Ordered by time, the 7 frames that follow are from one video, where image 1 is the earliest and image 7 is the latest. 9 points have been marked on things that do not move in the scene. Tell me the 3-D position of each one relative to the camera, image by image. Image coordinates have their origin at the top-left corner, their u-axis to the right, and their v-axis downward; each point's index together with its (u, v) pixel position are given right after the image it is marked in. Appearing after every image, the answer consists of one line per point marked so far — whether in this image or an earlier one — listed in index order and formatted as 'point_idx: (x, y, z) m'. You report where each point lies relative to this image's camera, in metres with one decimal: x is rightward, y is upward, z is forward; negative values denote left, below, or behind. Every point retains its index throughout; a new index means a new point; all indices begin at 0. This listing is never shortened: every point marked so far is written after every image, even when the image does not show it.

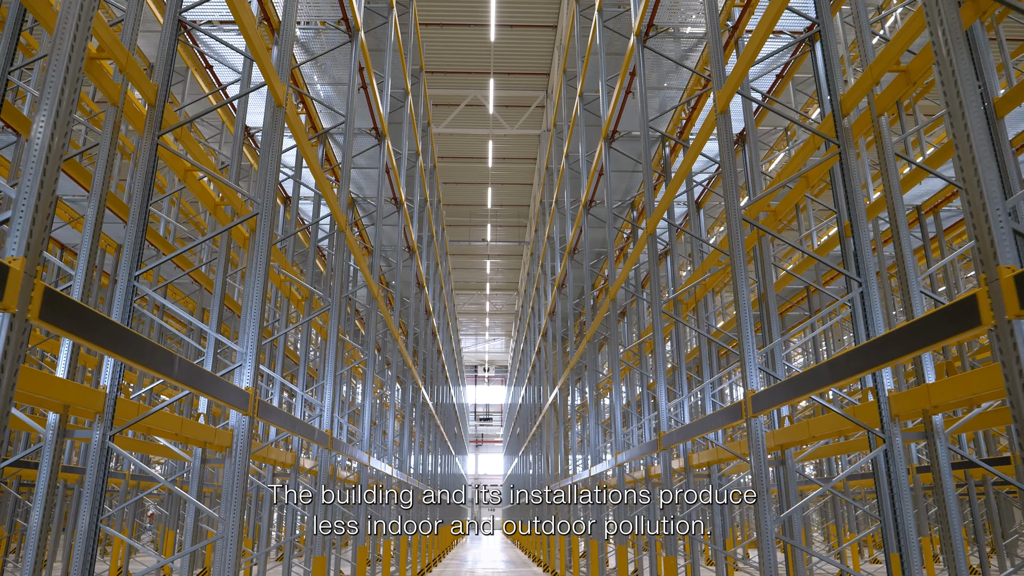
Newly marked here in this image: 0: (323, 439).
0: (-3.0, -2.3, +11.9) m
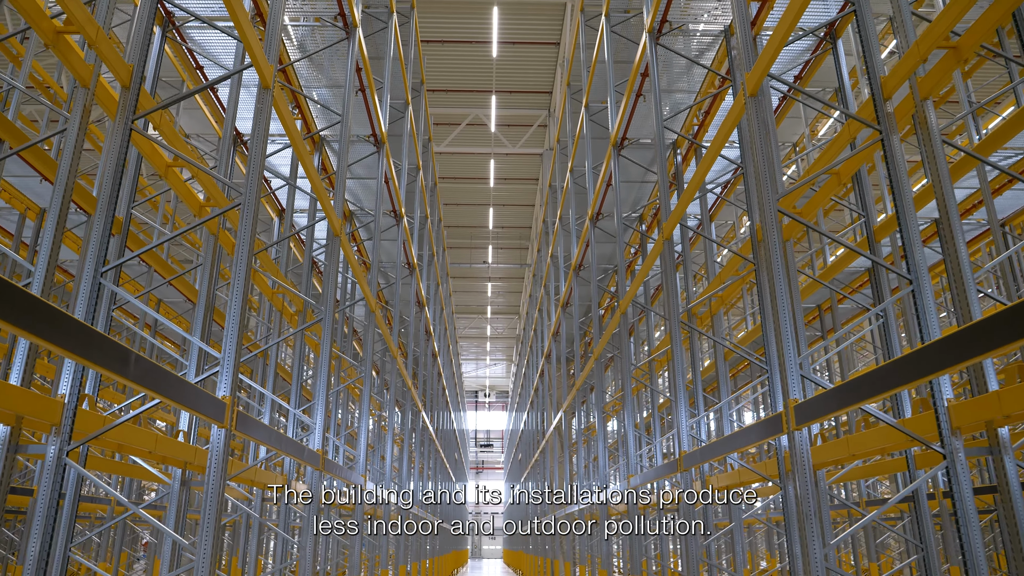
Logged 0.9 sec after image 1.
0: (-2.9, -2.5, +11.1) m
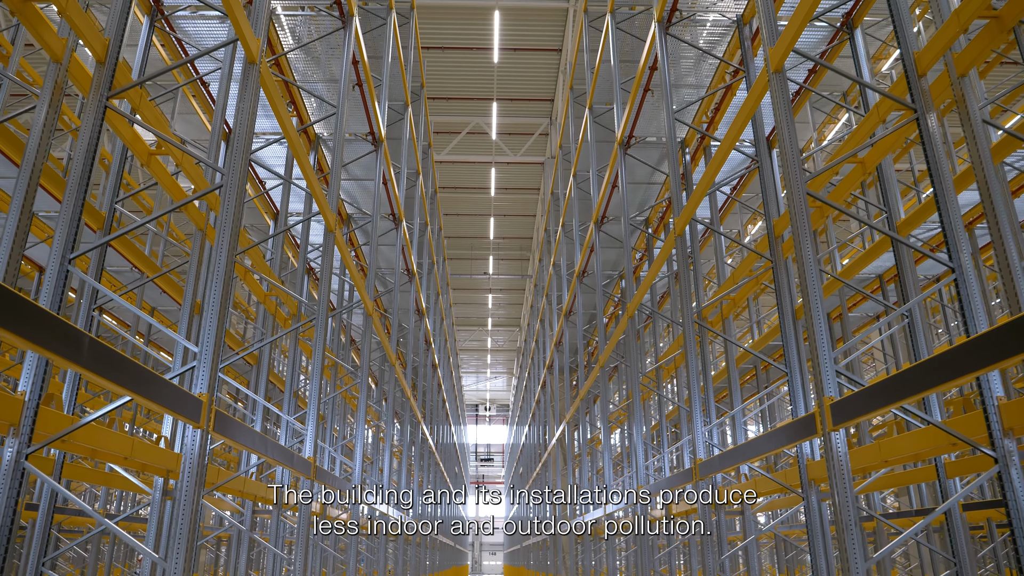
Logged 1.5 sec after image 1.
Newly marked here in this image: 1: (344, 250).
0: (-2.8, -2.5, +10.5) m
1: (-3.1, +0.7, +14.3) m
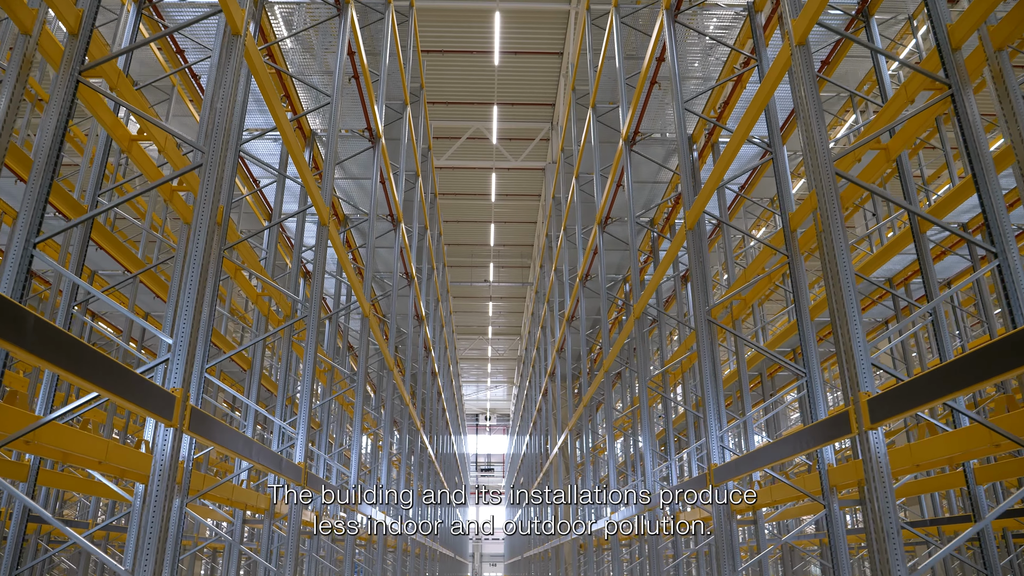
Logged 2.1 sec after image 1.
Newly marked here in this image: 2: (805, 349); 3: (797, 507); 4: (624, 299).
0: (-2.8, -2.4, +10.0) m
1: (-3.1, +0.7, +13.8) m
2: (+3.4, -0.7, +9.0) m
3: (+4.3, -3.2, +11.5) m
4: (+2.7, -0.3, +18.7) m
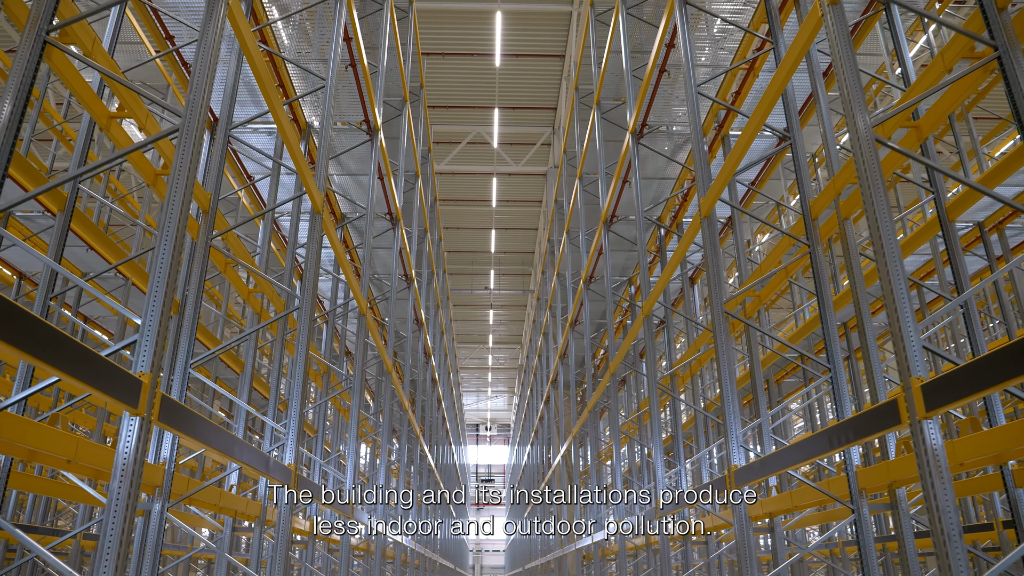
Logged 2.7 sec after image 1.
0: (-2.7, -2.4, +9.4) m
1: (-3.0, +0.7, +13.3) m
2: (+3.5, -0.6, +8.5) m
3: (+4.4, -3.2, +10.9) m
4: (+2.8, -0.3, +18.1) m
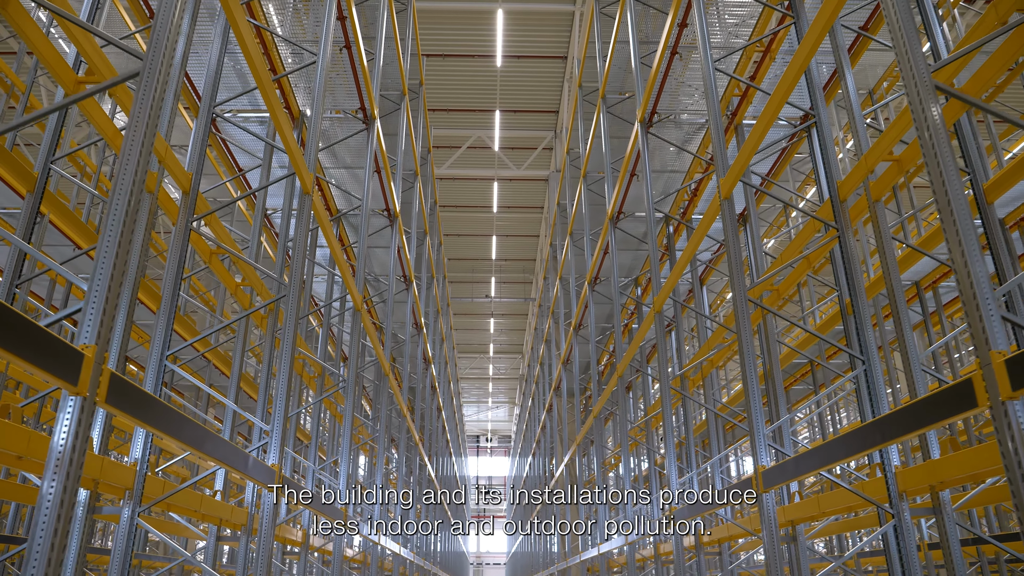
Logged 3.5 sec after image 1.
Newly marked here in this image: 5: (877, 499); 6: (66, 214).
0: (-2.7, -2.2, +8.7) m
1: (-3.0, +0.7, +12.6) m
2: (+3.5, -0.5, +7.8) m
3: (+4.4, -3.1, +10.2) m
4: (+2.8, -0.3, +17.5) m
5: (+3.5, -2.1, +7.4) m
6: (-5.0, +0.8, +8.7) m
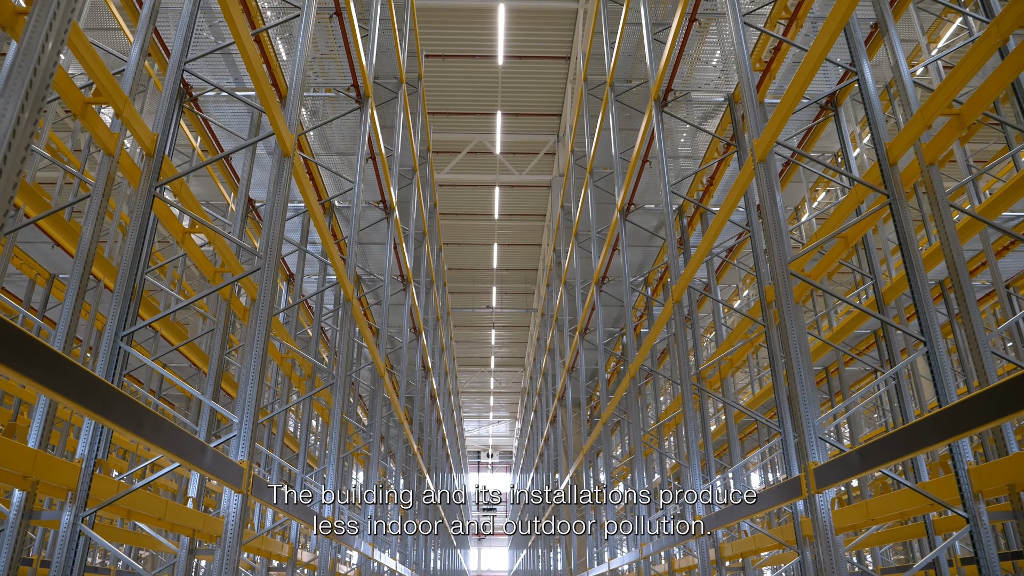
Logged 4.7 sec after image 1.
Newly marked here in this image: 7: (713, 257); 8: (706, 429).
0: (-2.6, -2.0, +7.7) m
1: (-2.9, +0.9, +11.7) m
2: (+3.6, -0.2, +6.8) m
3: (+4.5, -2.9, +9.2) m
4: (+2.9, -0.3, +16.5) m
5: (+3.6, -1.8, +6.4) m
6: (-5.0, +1.0, +7.8) m
7: (+3.7, +0.6, +14.2) m
8: (+3.4, -2.5, +13.5) m
